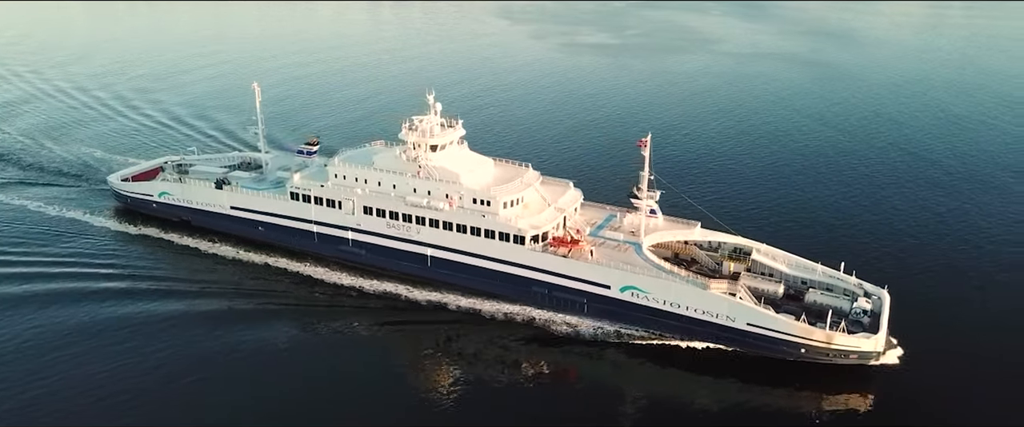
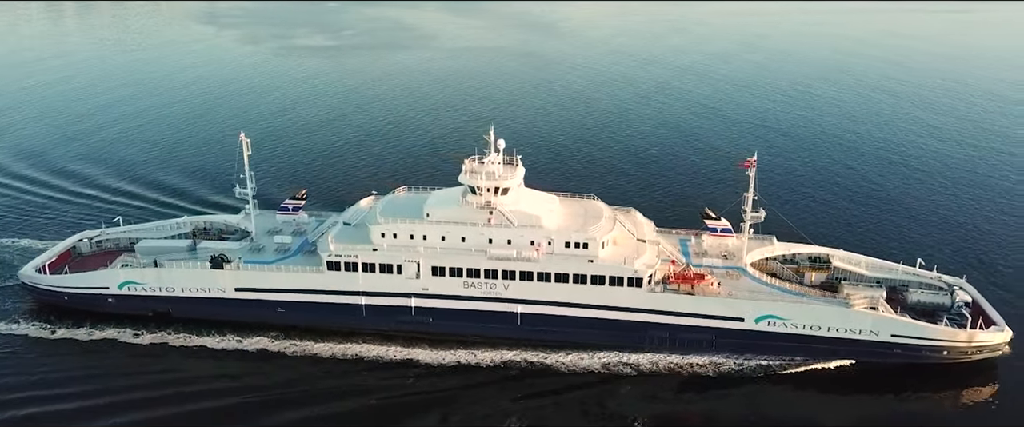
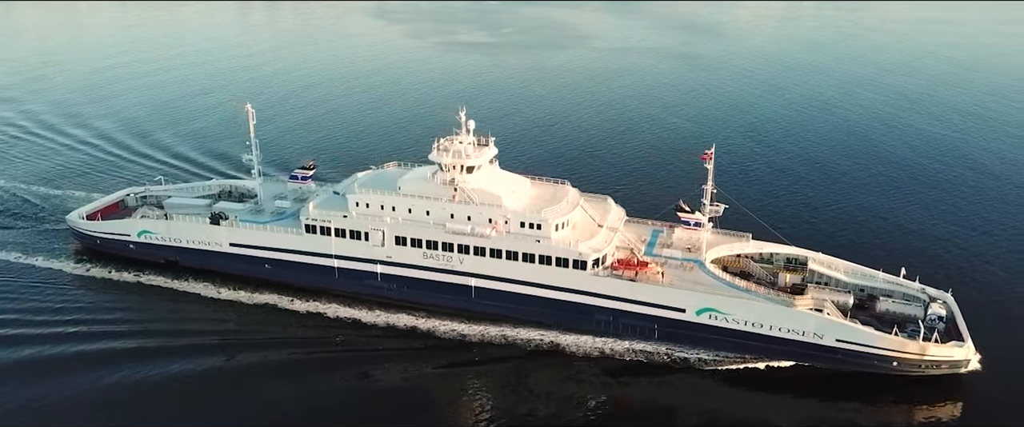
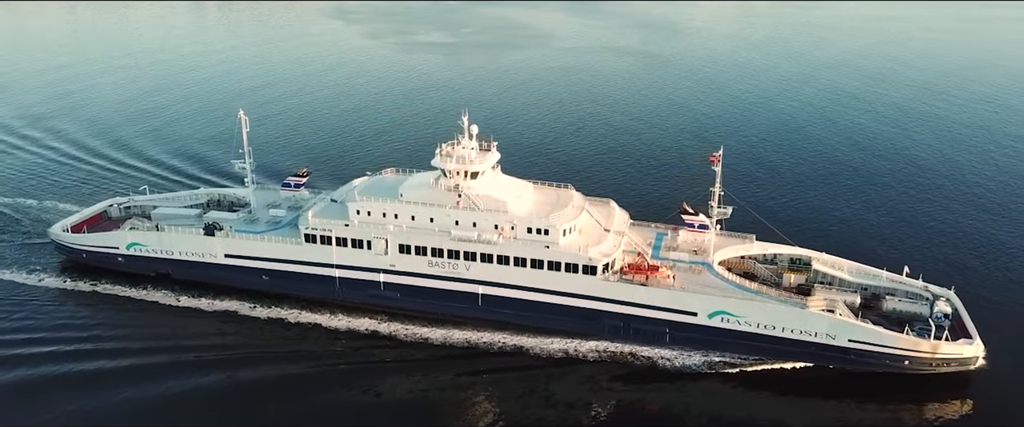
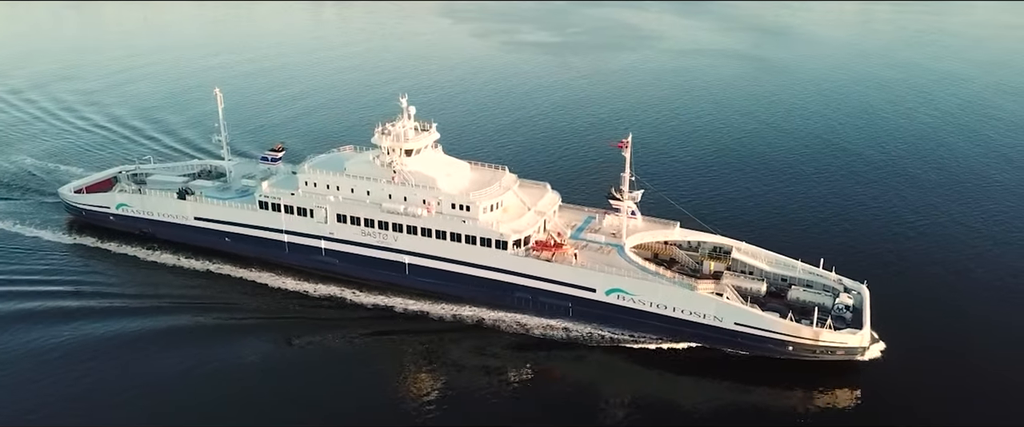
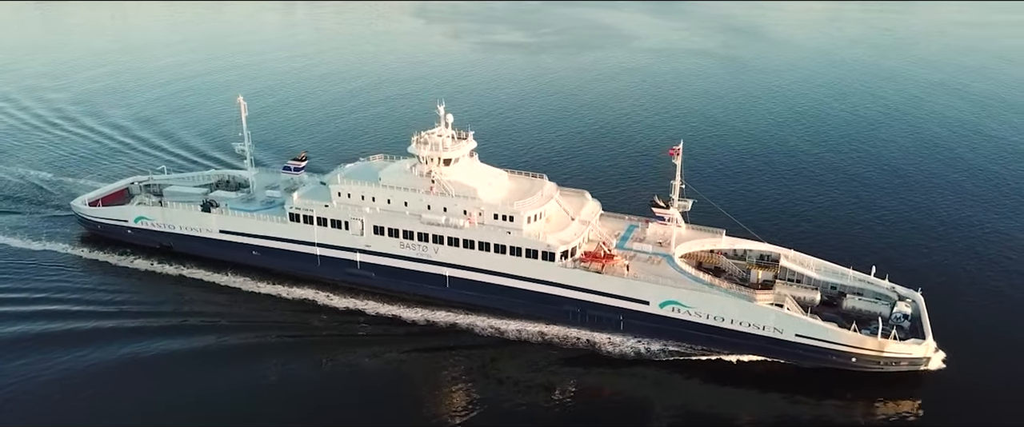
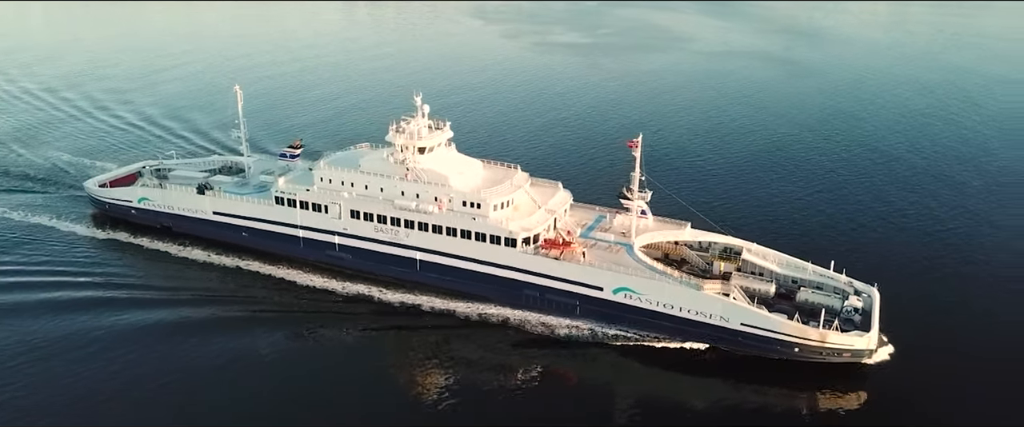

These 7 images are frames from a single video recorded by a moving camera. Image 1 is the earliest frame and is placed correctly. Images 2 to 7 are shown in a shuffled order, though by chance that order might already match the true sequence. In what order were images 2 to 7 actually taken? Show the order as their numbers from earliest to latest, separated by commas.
7, 5, 6, 3, 4, 2
